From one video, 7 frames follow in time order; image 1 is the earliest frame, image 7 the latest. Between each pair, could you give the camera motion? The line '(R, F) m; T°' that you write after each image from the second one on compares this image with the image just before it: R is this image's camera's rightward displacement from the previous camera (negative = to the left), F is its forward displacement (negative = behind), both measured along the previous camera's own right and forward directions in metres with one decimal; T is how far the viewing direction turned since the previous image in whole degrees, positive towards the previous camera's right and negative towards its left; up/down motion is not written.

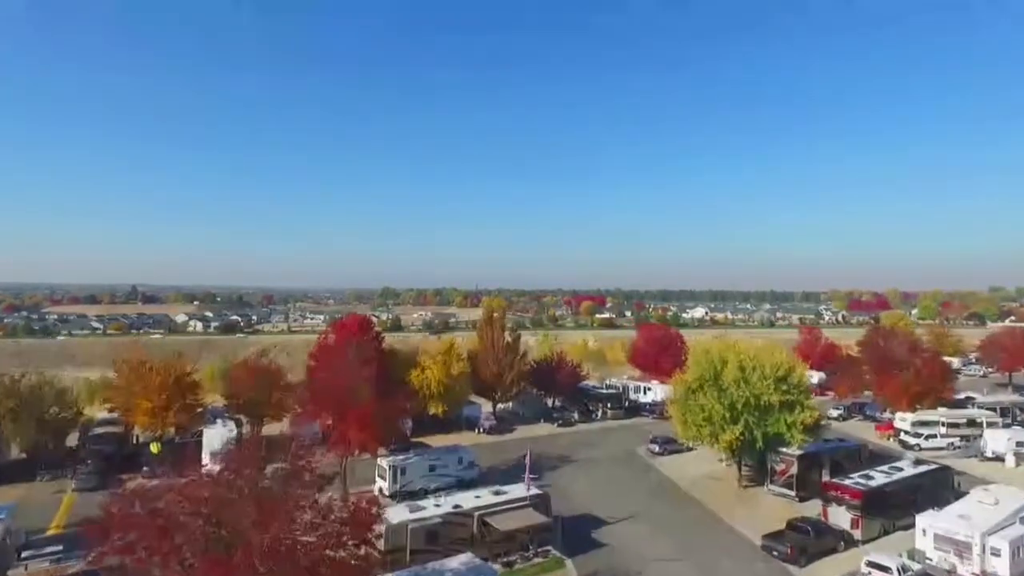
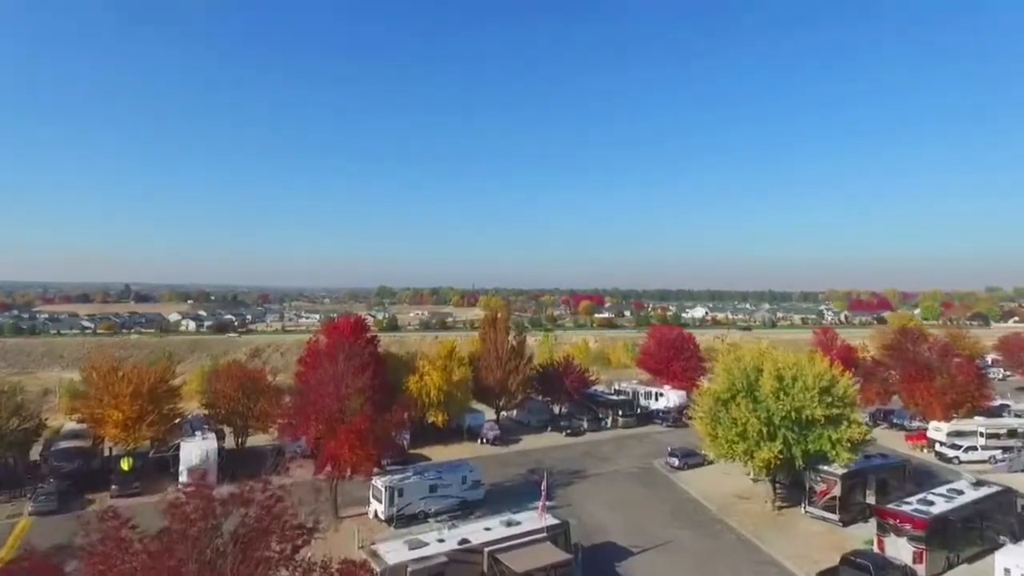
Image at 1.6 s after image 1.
(-0.5, +2.5) m; 0°
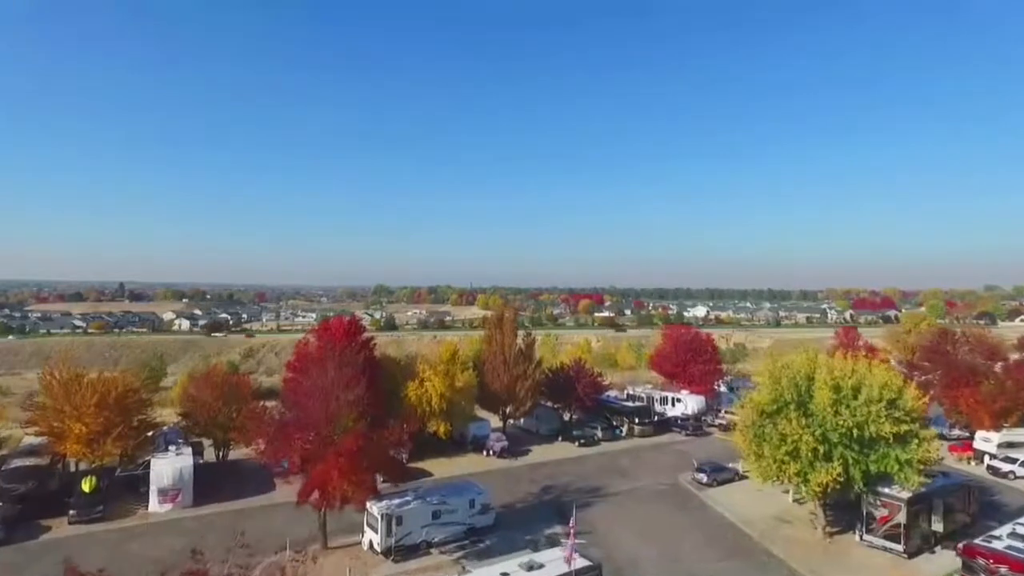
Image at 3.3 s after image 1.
(-0.5, +2.8) m; 0°
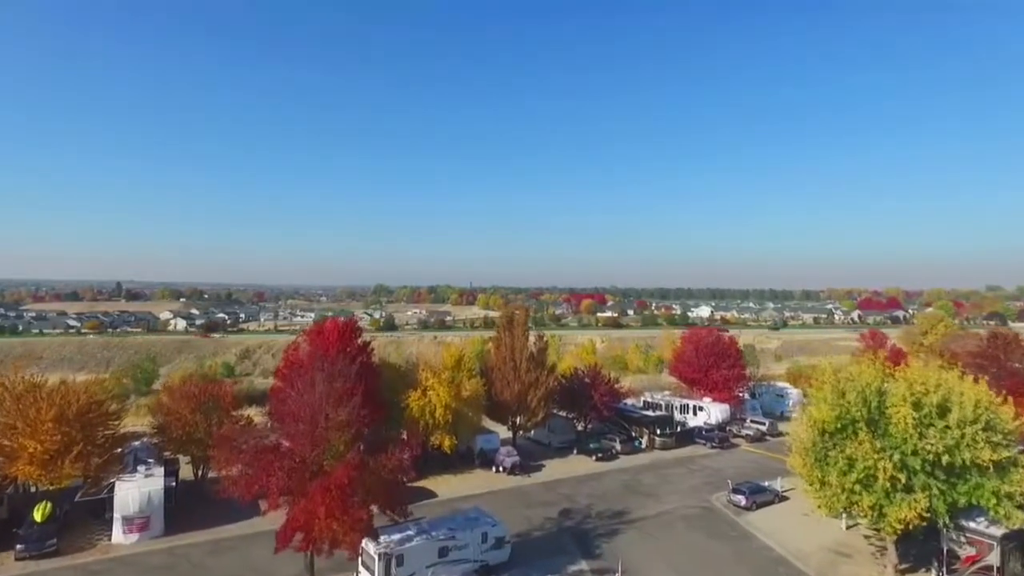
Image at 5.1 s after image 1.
(-0.5, +2.8) m; 0°
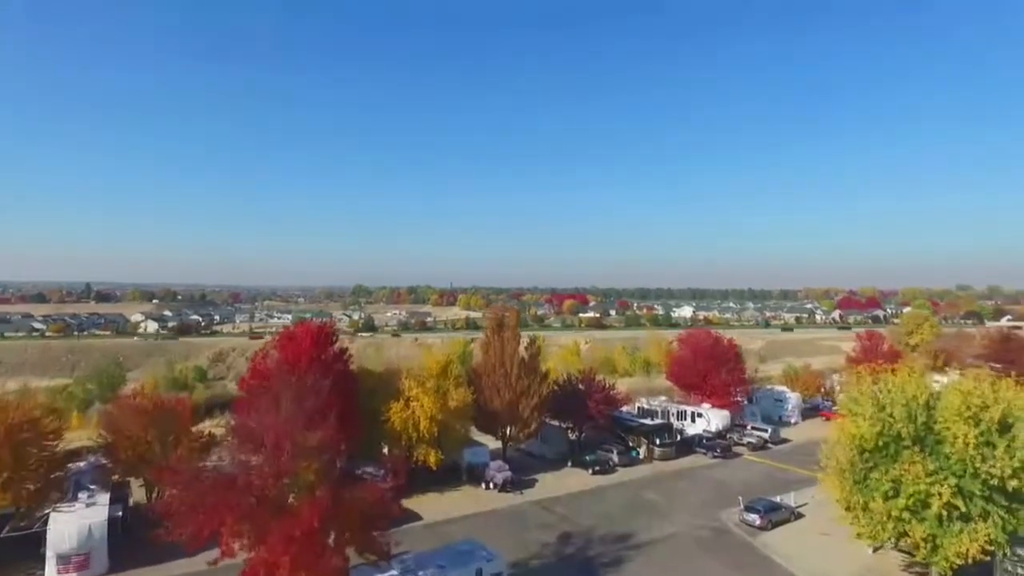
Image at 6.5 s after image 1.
(-0.4, +2.2) m; +2°
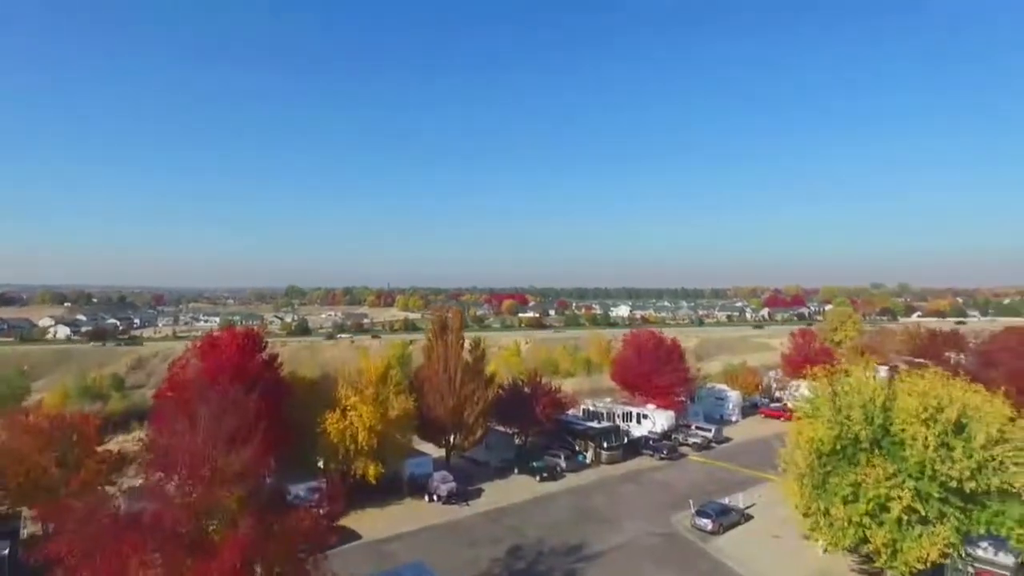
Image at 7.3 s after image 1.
(-0.2, +1.1) m; +6°
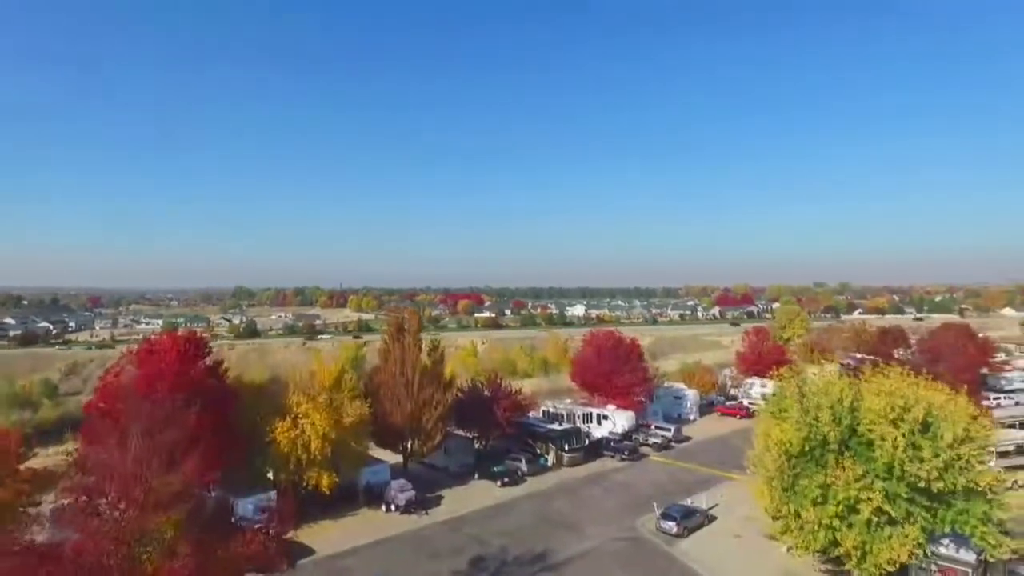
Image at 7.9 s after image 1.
(-0.2, +0.7) m; +4°
